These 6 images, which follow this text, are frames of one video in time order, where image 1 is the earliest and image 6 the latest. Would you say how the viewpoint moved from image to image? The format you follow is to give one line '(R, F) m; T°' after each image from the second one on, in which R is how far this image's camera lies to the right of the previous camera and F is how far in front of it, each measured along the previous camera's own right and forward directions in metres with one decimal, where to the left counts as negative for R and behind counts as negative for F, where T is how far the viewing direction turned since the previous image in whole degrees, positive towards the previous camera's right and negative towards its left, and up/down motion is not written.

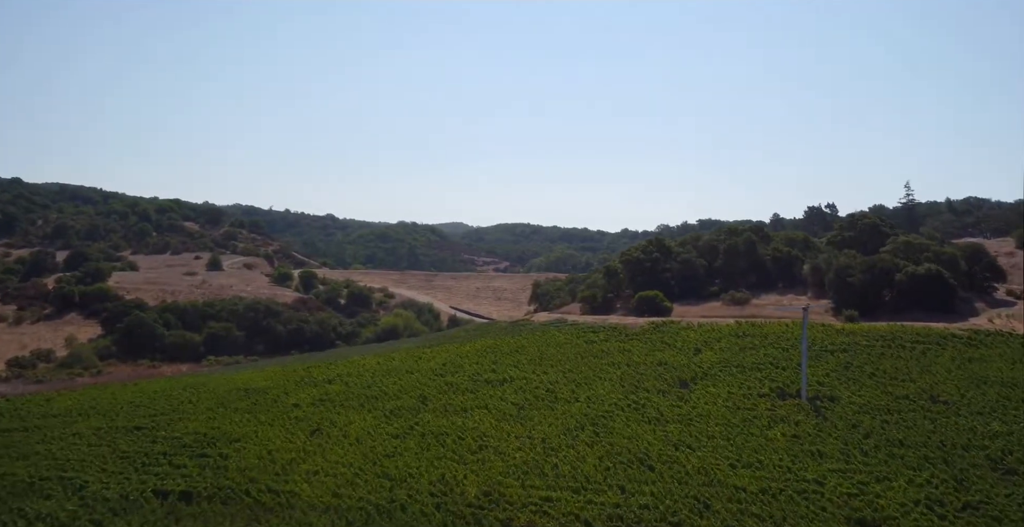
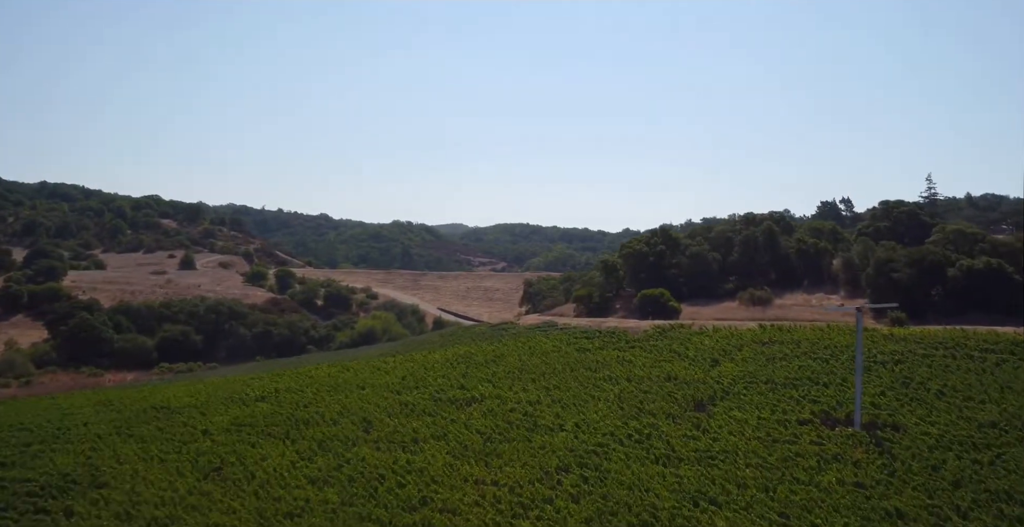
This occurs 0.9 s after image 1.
(+0.9, +6.4) m; 0°
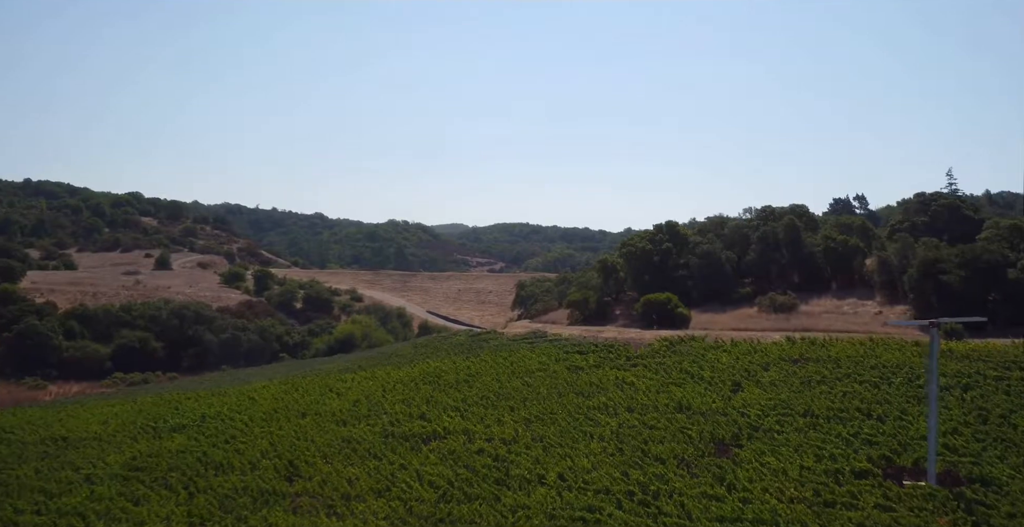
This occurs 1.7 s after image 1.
(+0.7, +5.1) m; 0°
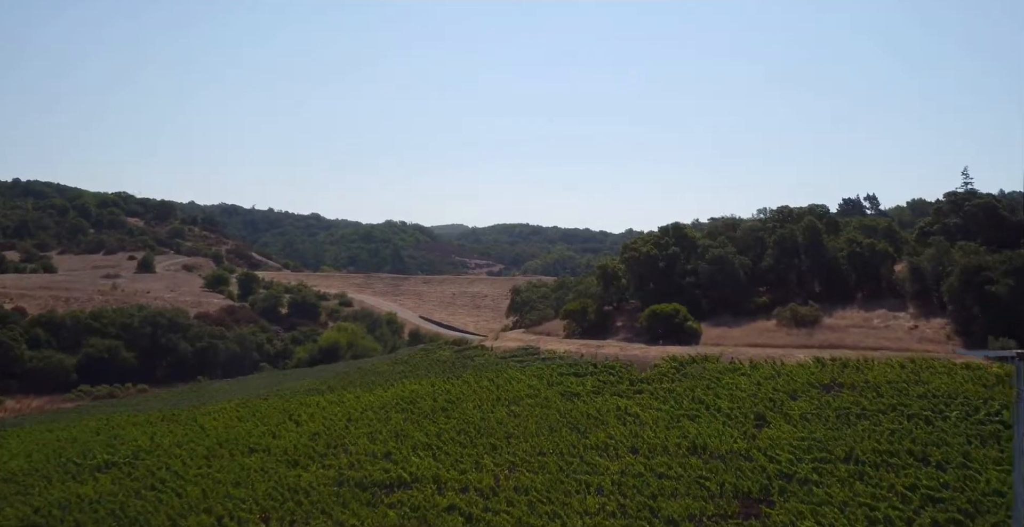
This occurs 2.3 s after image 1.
(+0.4, +3.4) m; 0°
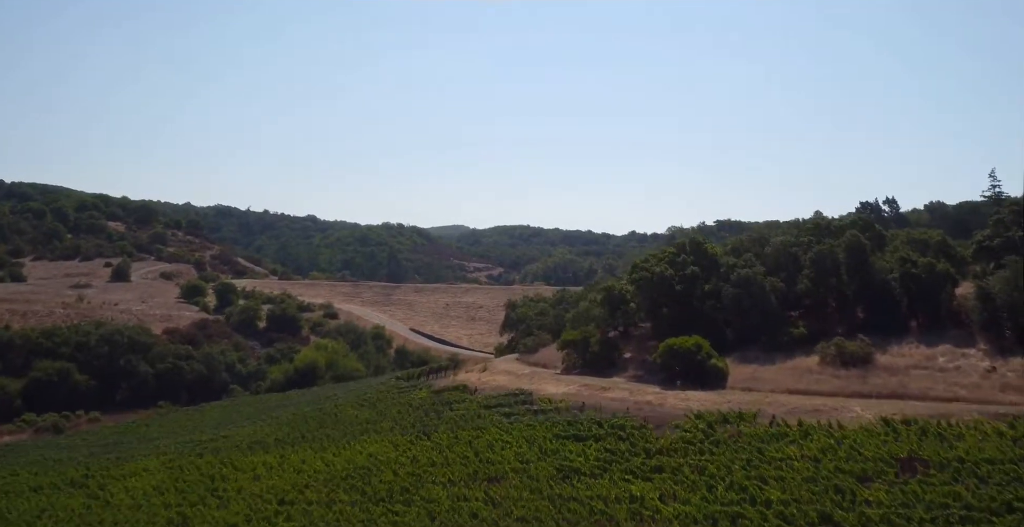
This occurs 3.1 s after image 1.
(+0.4, +4.9) m; 0°
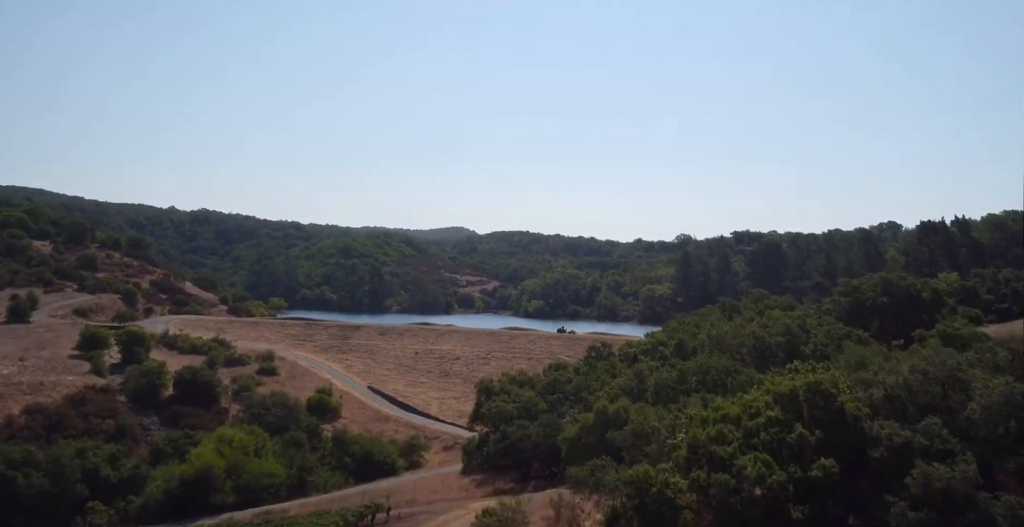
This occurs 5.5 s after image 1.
(+1.2, +14.4) m; 0°
